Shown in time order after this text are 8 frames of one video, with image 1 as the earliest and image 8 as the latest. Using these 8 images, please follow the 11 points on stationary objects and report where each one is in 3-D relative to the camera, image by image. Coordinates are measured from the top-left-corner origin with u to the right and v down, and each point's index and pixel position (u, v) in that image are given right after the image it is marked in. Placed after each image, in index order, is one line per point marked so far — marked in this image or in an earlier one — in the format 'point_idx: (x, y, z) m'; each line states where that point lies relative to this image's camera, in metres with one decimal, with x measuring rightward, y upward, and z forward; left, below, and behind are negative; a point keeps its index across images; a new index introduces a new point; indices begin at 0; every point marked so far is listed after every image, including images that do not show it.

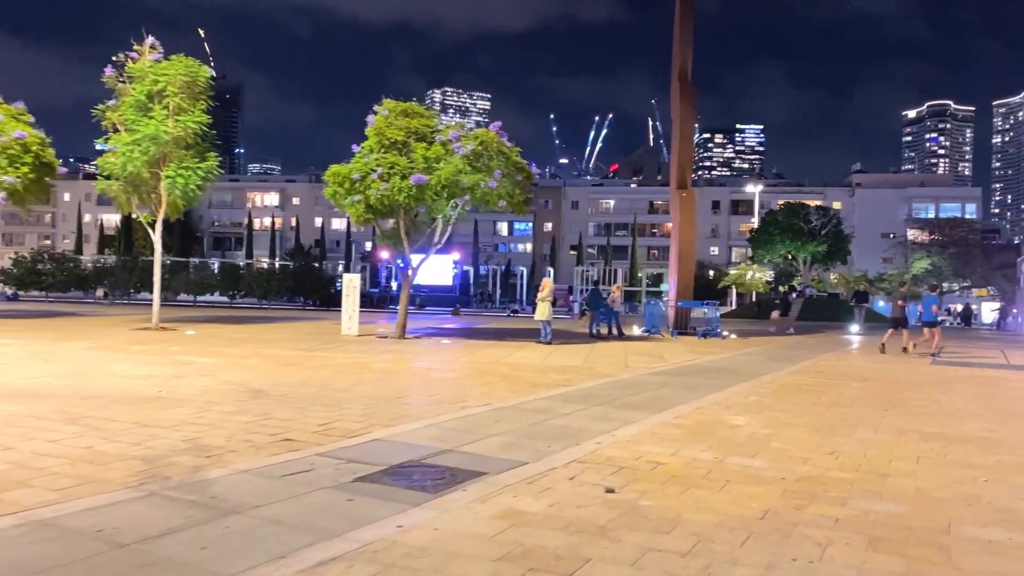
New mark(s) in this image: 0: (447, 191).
0: (-1.6, +2.4, +20.0) m
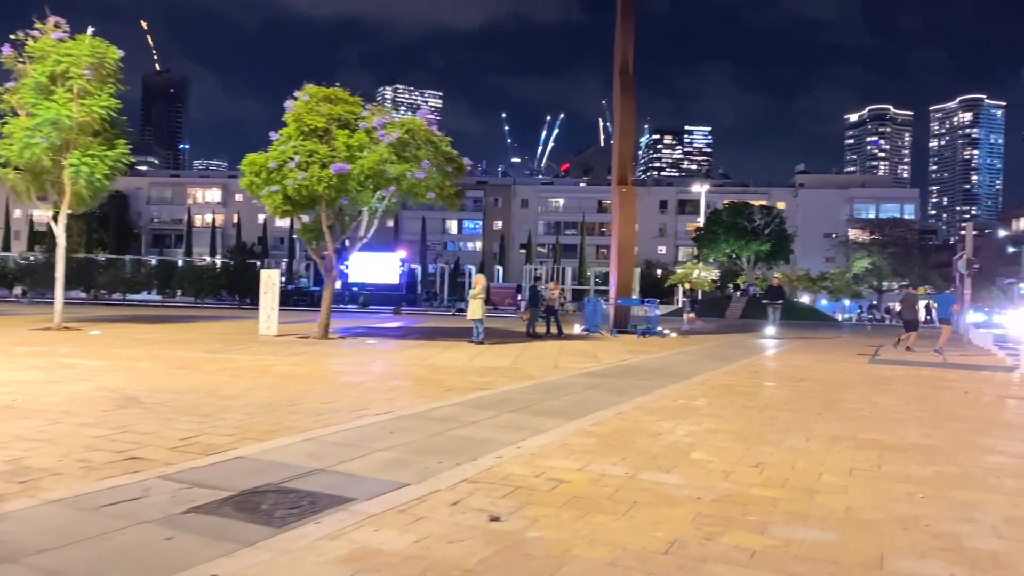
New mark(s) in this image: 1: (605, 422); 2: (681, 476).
0: (-3.4, +2.5, +18.8) m
1: (+1.1, -1.5, +9.2) m
2: (+1.4, -1.6, +6.7) m
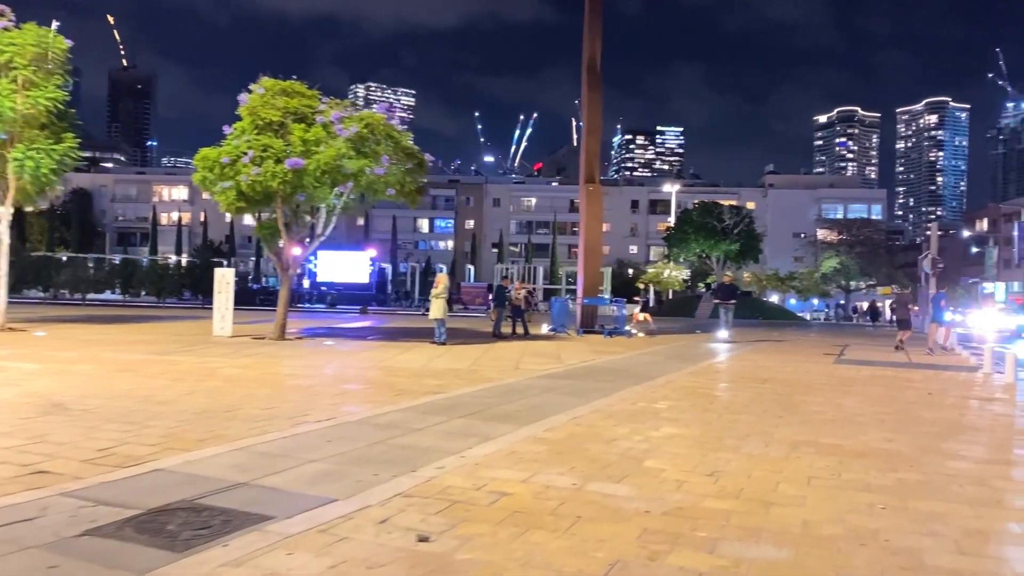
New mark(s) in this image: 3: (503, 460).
0: (-4.2, +2.5, +18.3) m
1: (+0.5, -1.5, +8.8) m
2: (+1.0, -1.6, +6.4) m
3: (-0.1, -1.5, +7.1) m
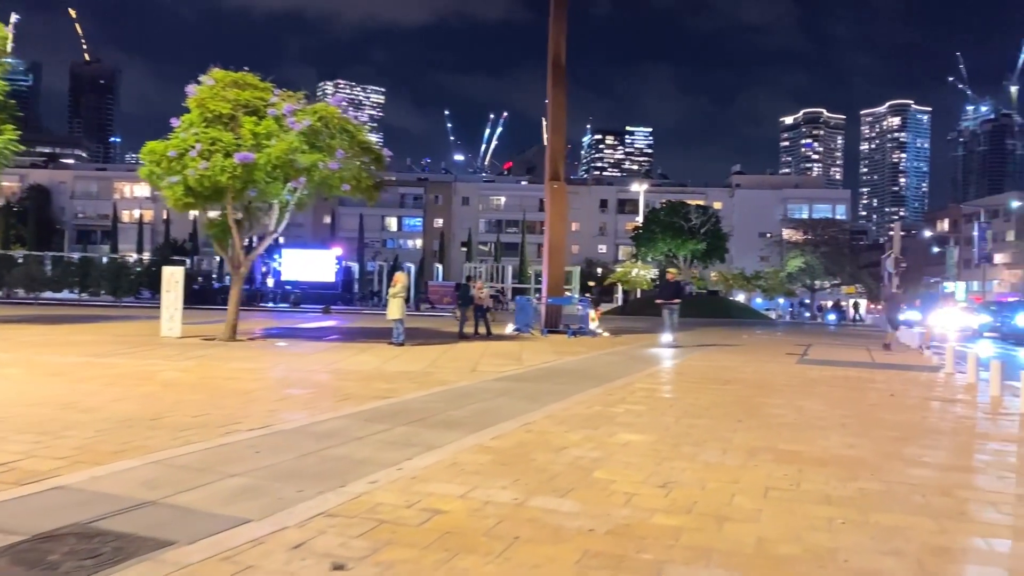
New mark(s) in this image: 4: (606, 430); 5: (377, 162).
0: (-5.1, +2.5, +17.6) m
1: (0.0, -1.5, +8.3) m
2: (+0.5, -1.6, +5.9) m
3: (-0.6, -1.5, +6.7) m
4: (+1.0, -1.6, +8.8) m
5: (-3.3, +3.1, +19.6) m
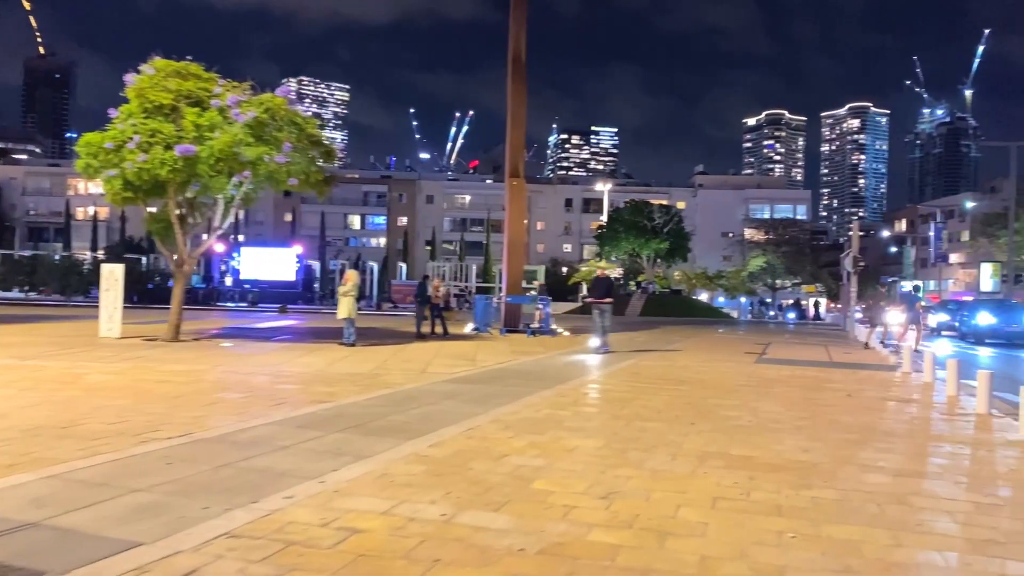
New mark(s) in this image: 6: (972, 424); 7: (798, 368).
0: (-6.1, +2.6, +16.9) m
1: (-0.6, -1.5, +7.9) m
2: (0.0, -1.6, +5.5) m
3: (-1.1, -1.5, +6.2) m
4: (+0.4, -1.6, +8.4) m
5: (-4.4, +3.1, +18.9) m
6: (+5.7, -1.7, +9.8) m
7: (+5.9, -1.7, +16.6) m
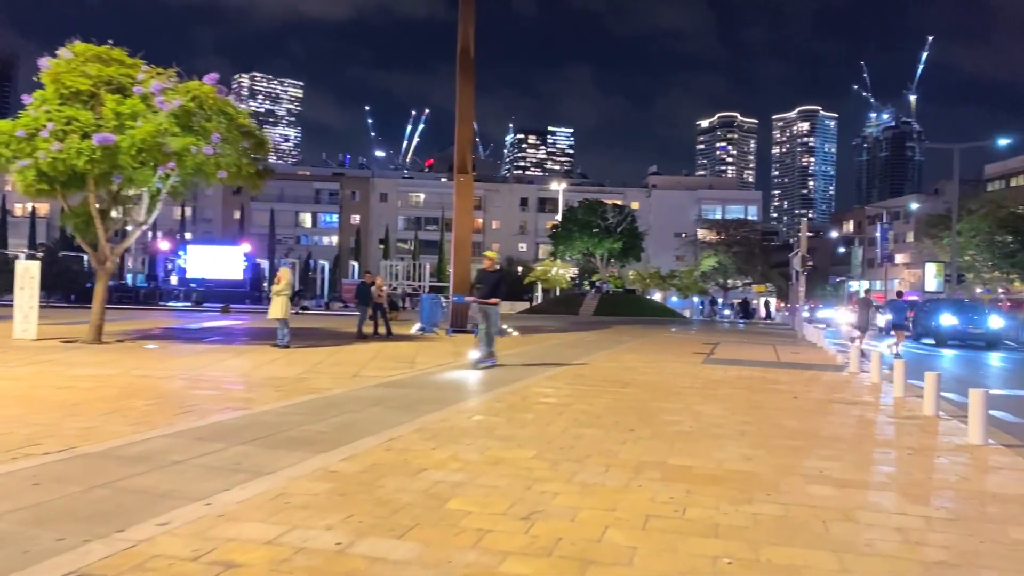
0: (-7.3, +2.6, +15.9) m
1: (-1.3, -1.5, +7.2) m
2: (-0.6, -1.5, +4.8) m
3: (-1.7, -1.5, +5.5) m
4: (-0.3, -1.5, +7.8) m
5: (-5.7, +3.2, +18.0) m
6: (+4.9, -1.7, +9.5) m
7: (+4.8, -1.6, +16.3) m
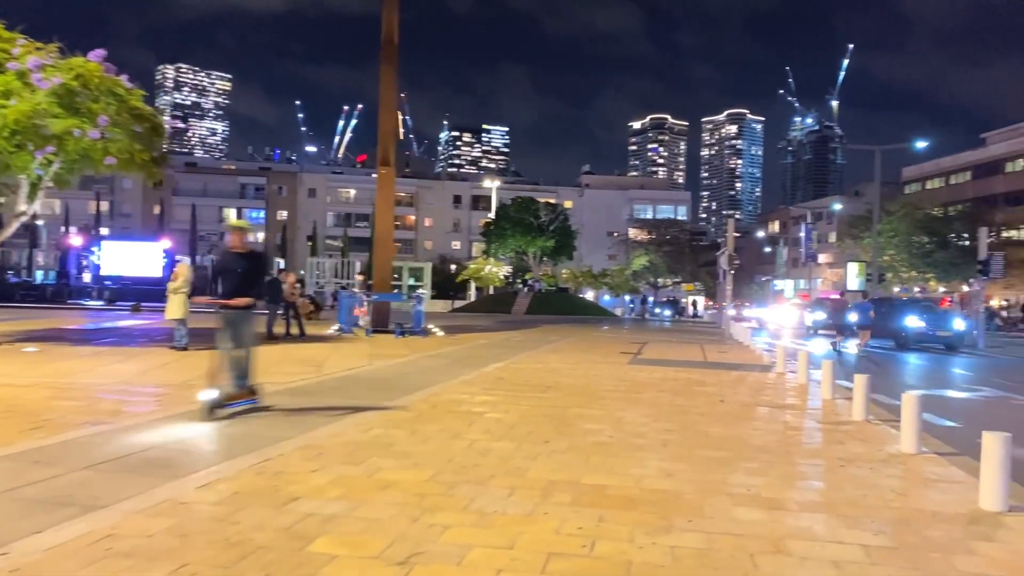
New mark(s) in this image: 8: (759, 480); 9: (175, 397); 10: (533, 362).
0: (-8.8, +2.7, +14.4) m
1: (-2.2, -1.5, +6.2) m
2: (-1.2, -1.5, +3.9) m
3: (-2.4, -1.5, +4.4) m
4: (-1.2, -1.5, +6.8) m
5: (-7.4, +3.2, +16.6) m
6: (+3.8, -1.6, +9.0) m
7: (+3.1, -1.6, +15.7) m
8: (+2.1, -1.6, +6.7) m
9: (-4.3, -1.4, +10.4) m
10: (+0.4, -1.5, +16.2) m
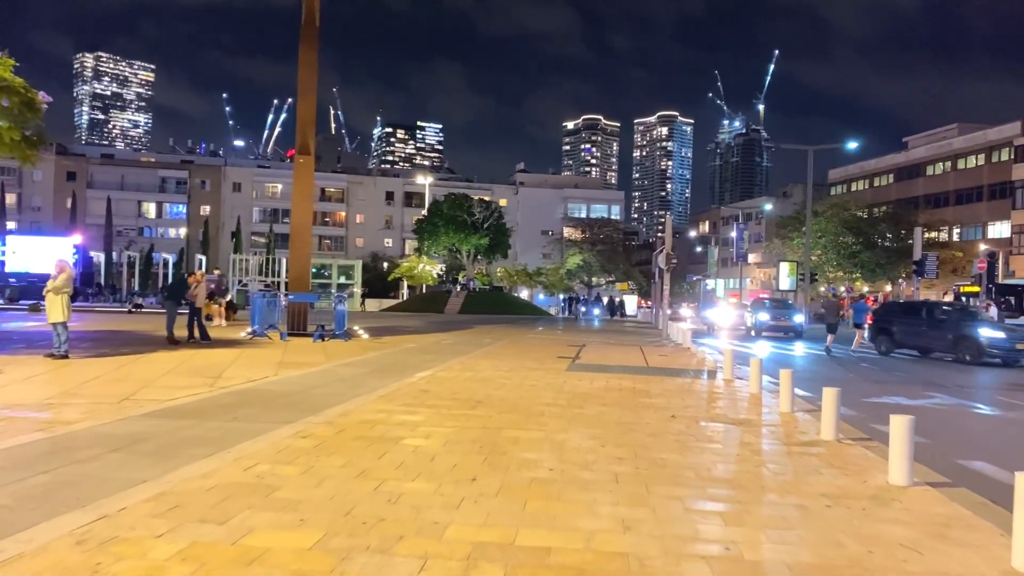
0: (-10.0, +2.7, +12.1) m
1: (-2.7, -1.5, +4.5) m
2: (-1.6, -1.6, +2.3) m
3: (-2.8, -1.5, +2.7) m
4: (-1.8, -1.5, +5.3) m
5: (-8.7, +3.2, +14.5) m
6: (+3.0, -1.7, +7.8) m
7: (+1.8, -1.6, +14.4) m
8: (+1.5, -1.6, +5.4) m
9: (-5.2, -1.4, +8.5) m
10: (-0.9, -1.5, +14.7) m
